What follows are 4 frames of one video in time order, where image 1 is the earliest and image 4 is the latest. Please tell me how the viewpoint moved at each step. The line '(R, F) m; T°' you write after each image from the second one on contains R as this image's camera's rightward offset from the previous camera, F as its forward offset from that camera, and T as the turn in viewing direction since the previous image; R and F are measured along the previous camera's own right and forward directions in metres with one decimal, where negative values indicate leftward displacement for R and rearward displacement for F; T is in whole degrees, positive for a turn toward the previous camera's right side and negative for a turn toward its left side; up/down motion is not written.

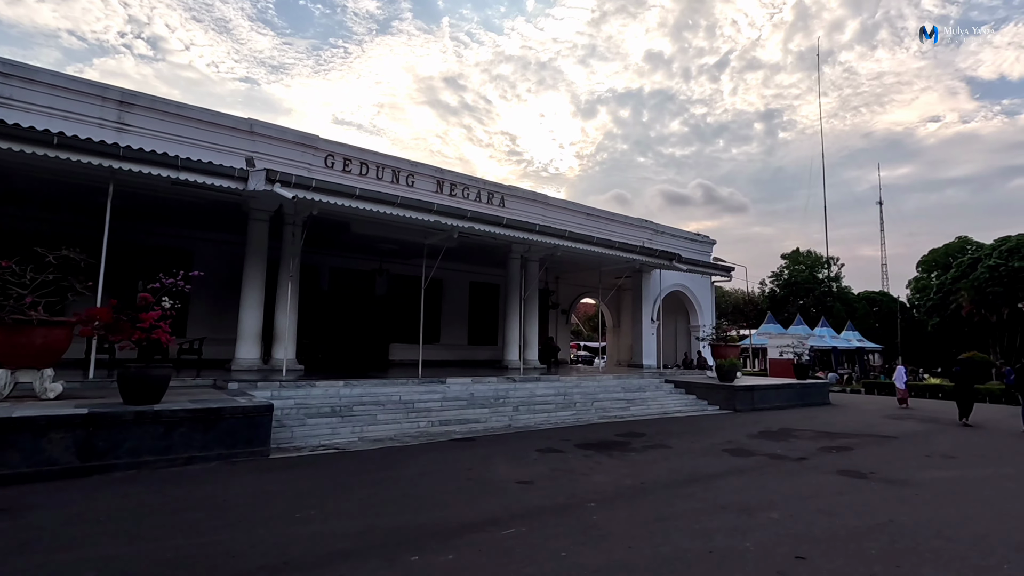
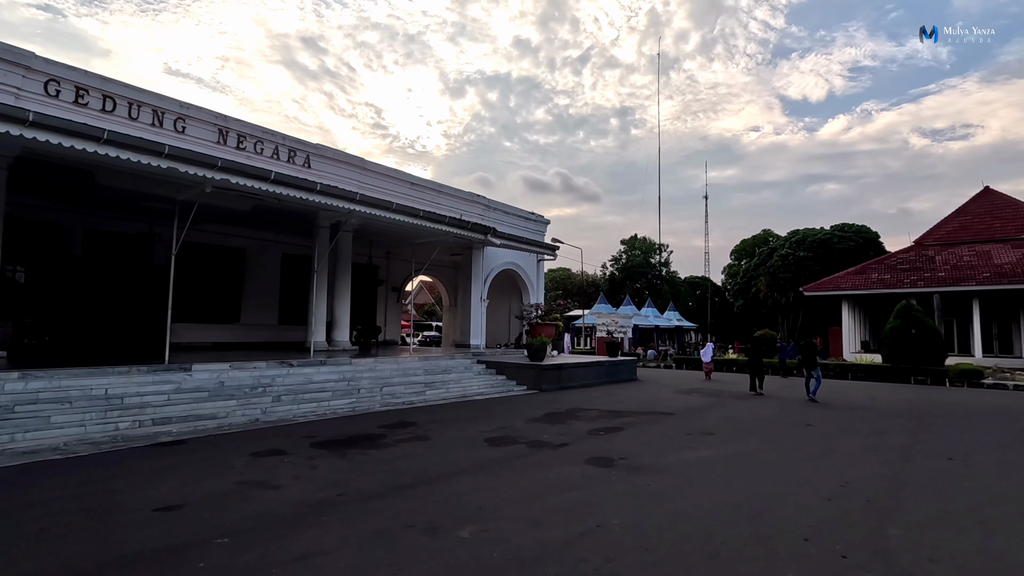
(+1.5, +1.0) m; +14°
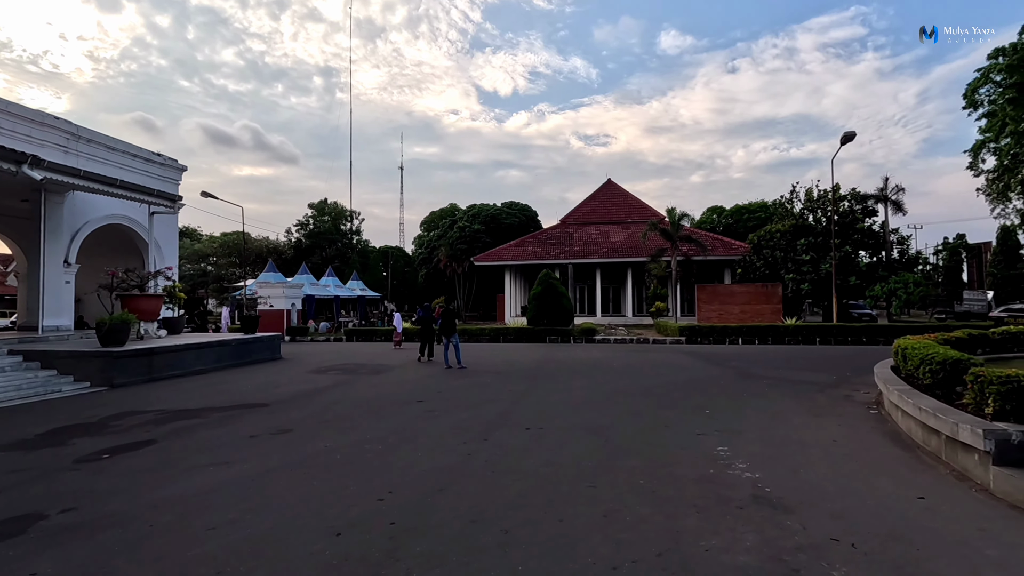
(+1.9, +1.3) m; +31°
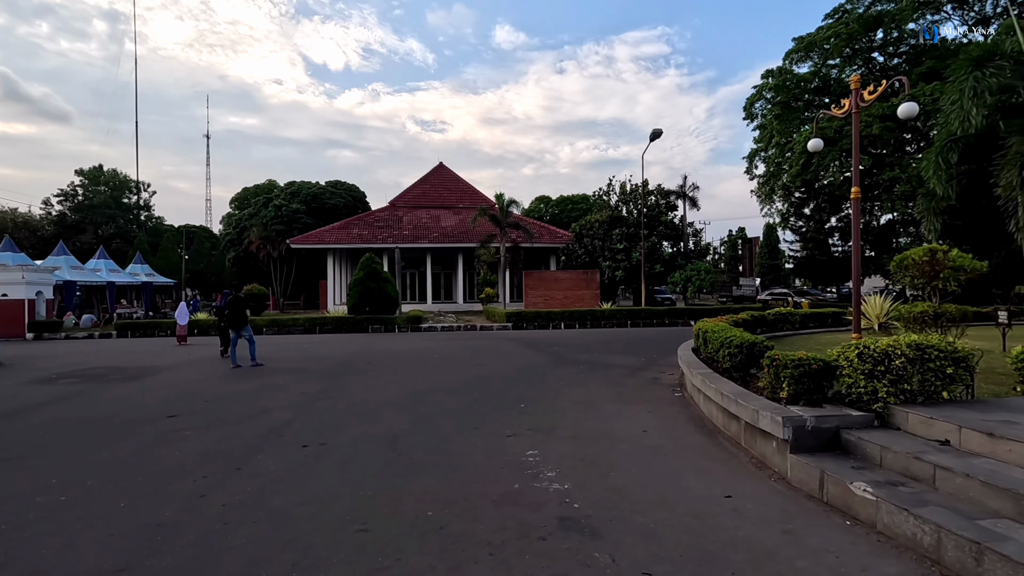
(+0.5, +0.9) m; +17°
